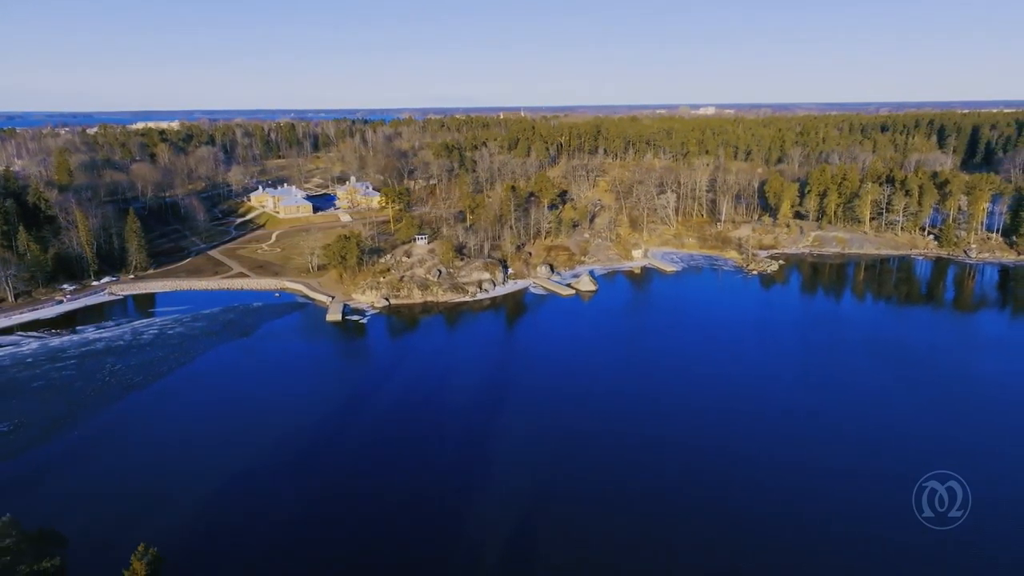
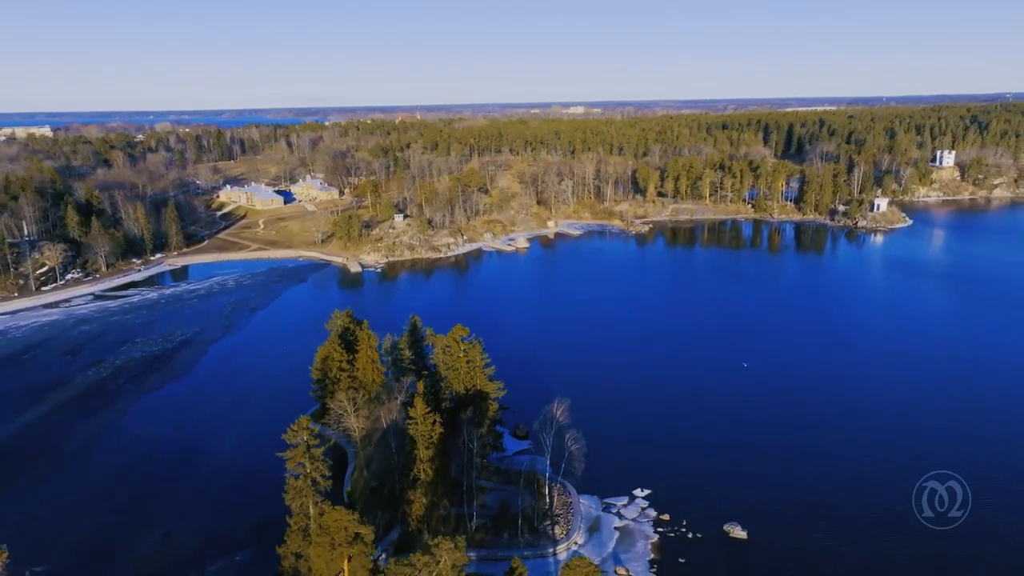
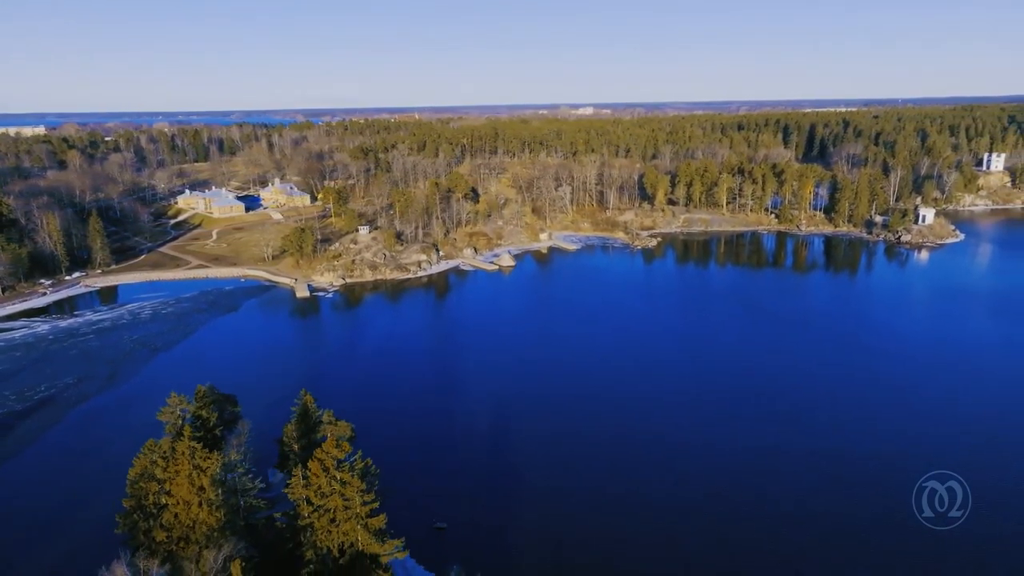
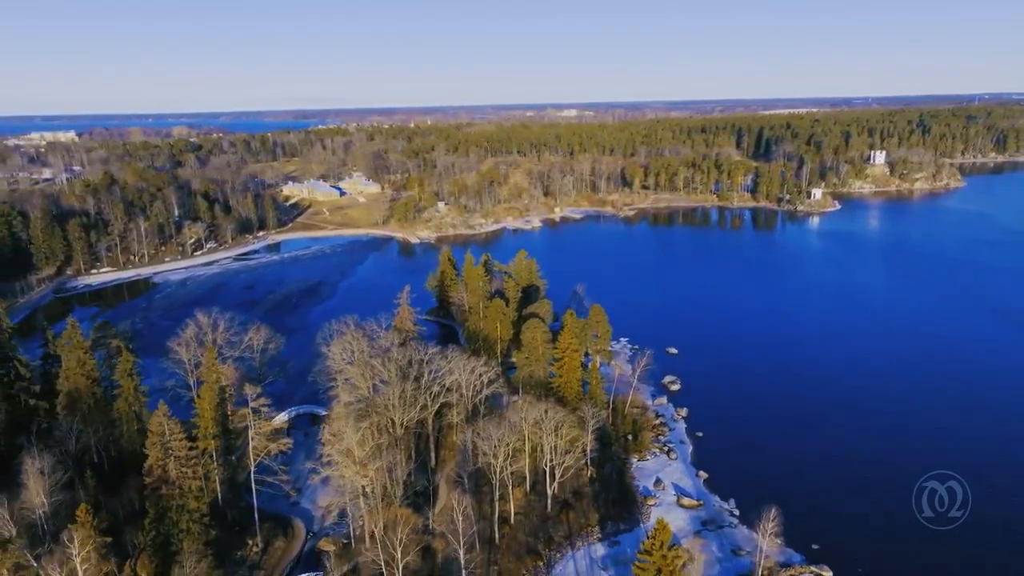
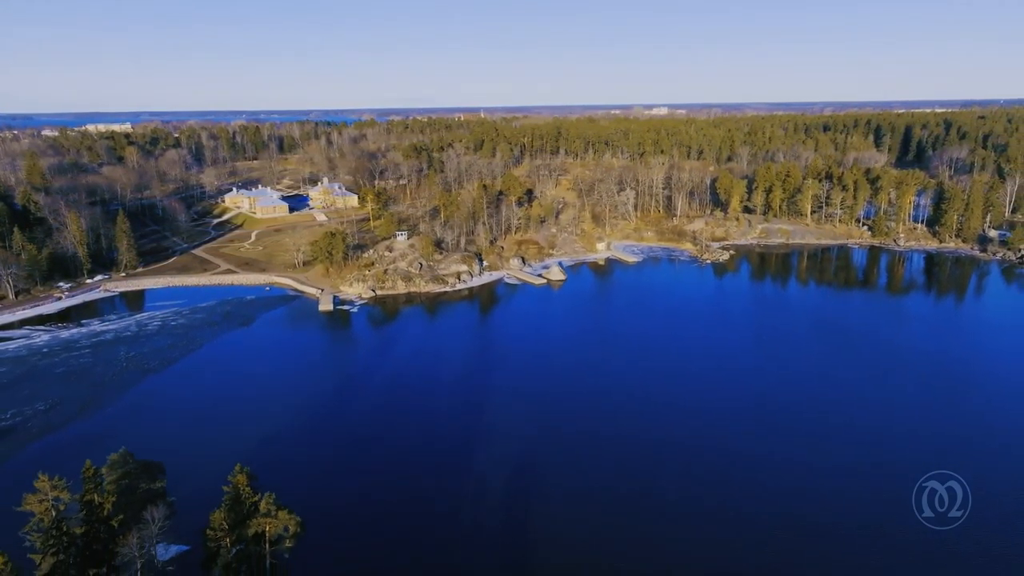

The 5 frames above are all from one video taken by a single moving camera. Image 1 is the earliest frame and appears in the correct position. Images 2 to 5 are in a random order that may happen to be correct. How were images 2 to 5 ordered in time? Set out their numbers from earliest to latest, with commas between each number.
5, 3, 2, 4
